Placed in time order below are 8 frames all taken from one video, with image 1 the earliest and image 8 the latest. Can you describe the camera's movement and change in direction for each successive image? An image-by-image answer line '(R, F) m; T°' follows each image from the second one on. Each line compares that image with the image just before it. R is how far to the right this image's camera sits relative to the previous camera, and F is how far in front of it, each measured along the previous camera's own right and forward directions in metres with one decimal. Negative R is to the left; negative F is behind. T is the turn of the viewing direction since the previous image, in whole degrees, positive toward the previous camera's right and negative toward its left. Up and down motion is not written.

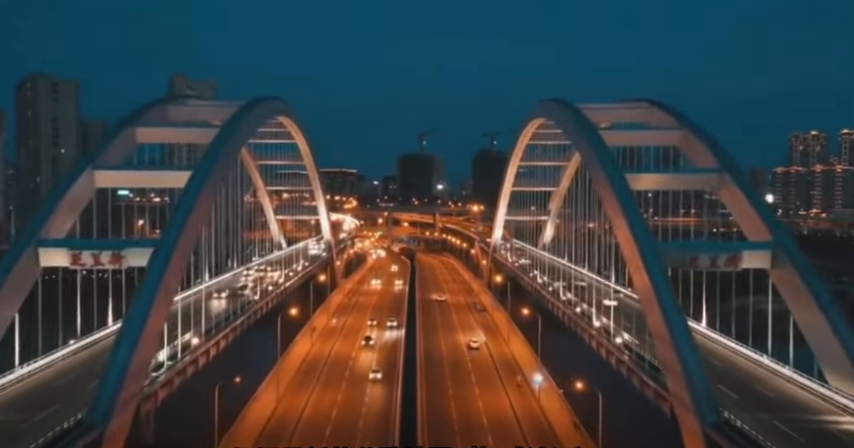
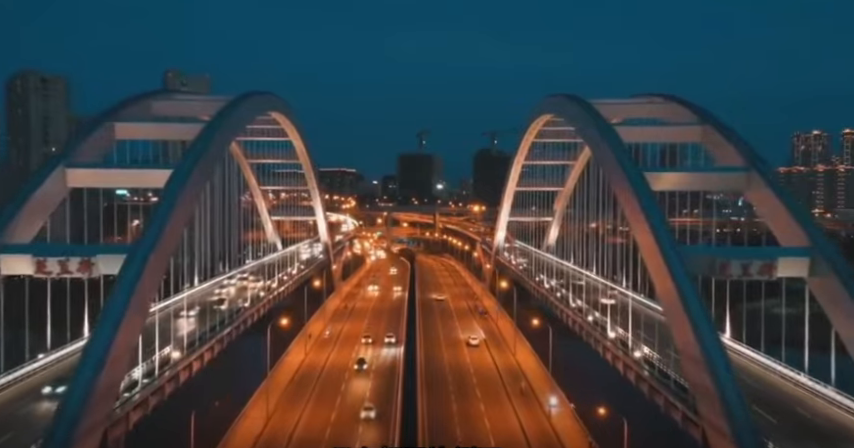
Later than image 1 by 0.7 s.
(0.0, +1.0) m; 0°
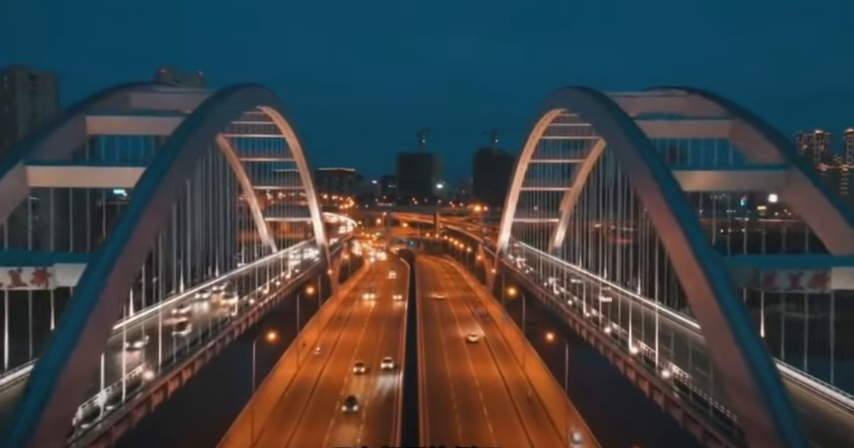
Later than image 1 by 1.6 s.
(-0.1, +1.2) m; 0°
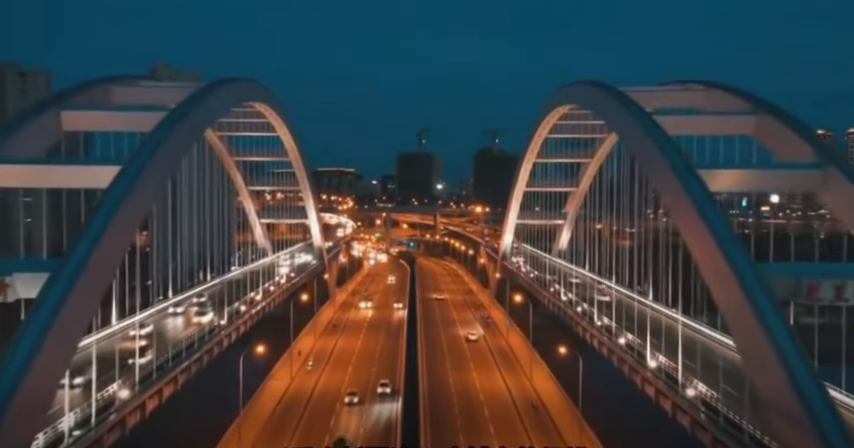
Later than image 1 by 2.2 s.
(0.0, +0.8) m; 0°
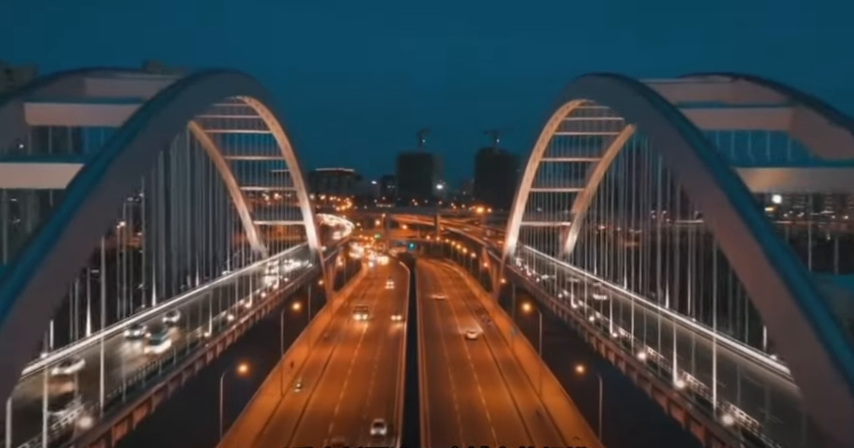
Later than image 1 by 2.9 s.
(0.0, +1.0) m; 0°
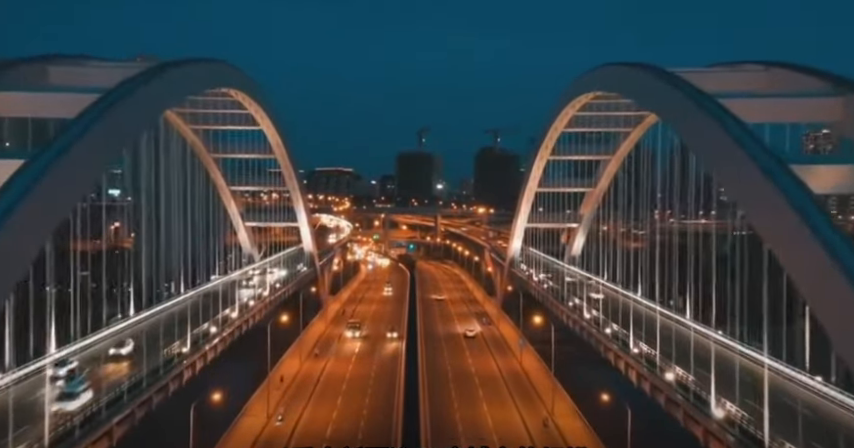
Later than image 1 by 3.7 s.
(0.0, +1.2) m; 0°
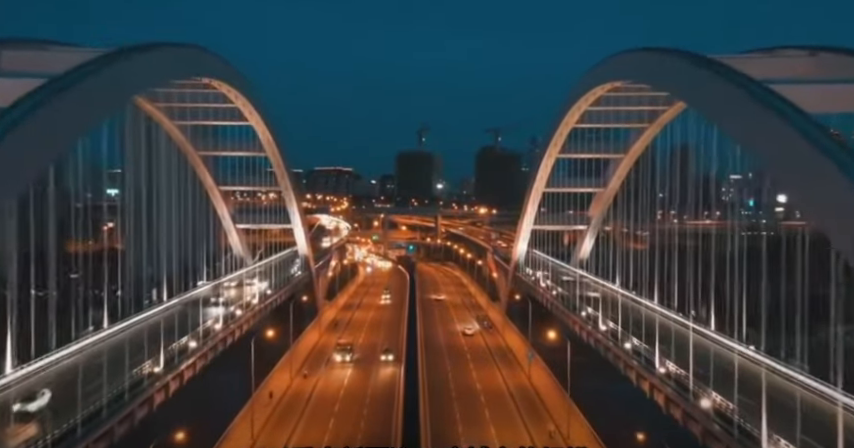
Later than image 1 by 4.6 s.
(0.0, +1.2) m; 0°
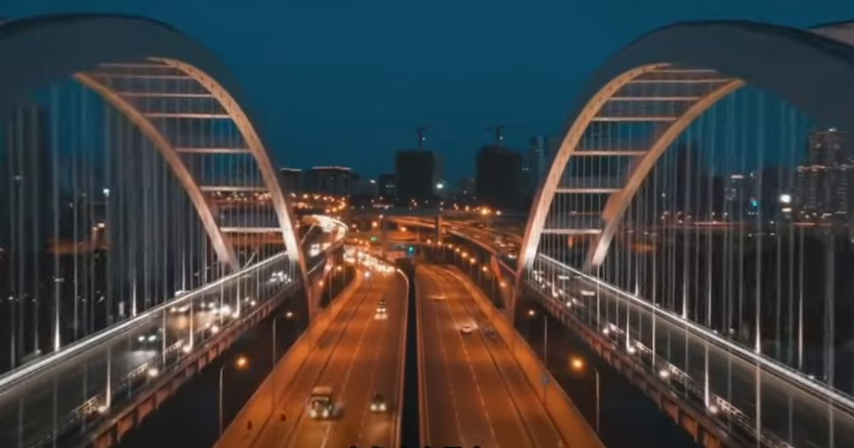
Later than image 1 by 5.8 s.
(0.0, +1.7) m; 0°
